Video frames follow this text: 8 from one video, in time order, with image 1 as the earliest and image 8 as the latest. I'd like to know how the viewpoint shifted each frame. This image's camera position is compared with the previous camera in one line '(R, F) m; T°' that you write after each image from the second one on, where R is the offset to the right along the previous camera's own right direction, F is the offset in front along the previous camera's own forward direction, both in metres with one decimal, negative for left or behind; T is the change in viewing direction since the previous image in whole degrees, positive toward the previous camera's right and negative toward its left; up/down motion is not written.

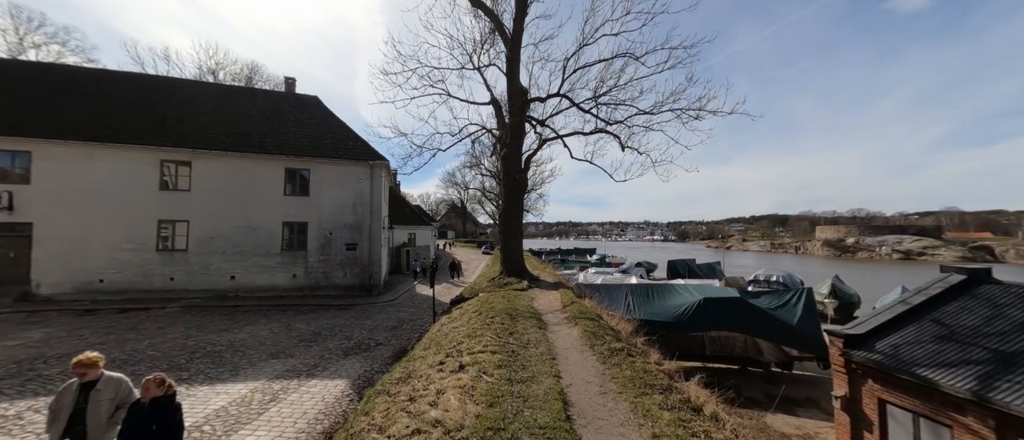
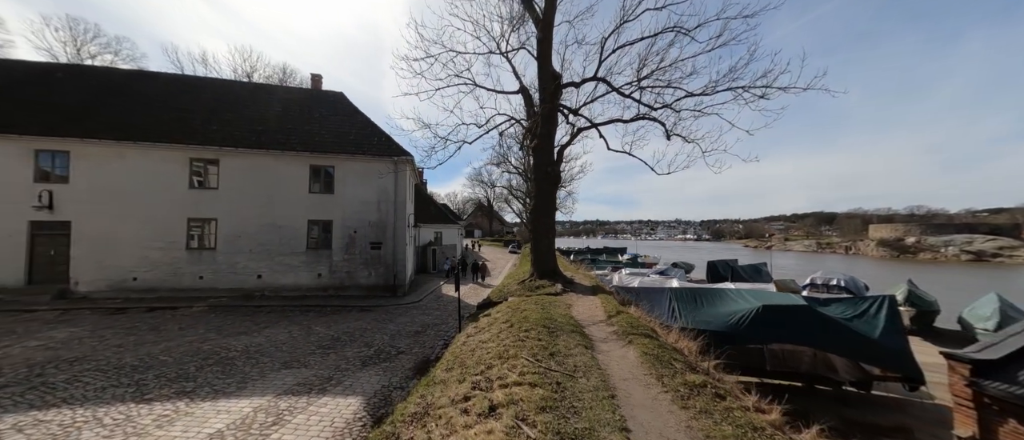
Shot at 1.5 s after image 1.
(-0.2, +1.1) m; -4°
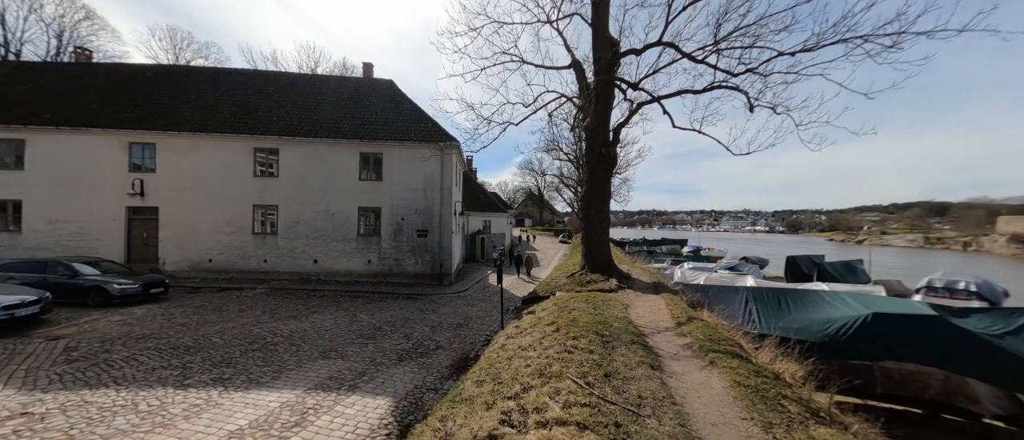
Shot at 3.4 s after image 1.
(+0.1, +1.0) m; -8°
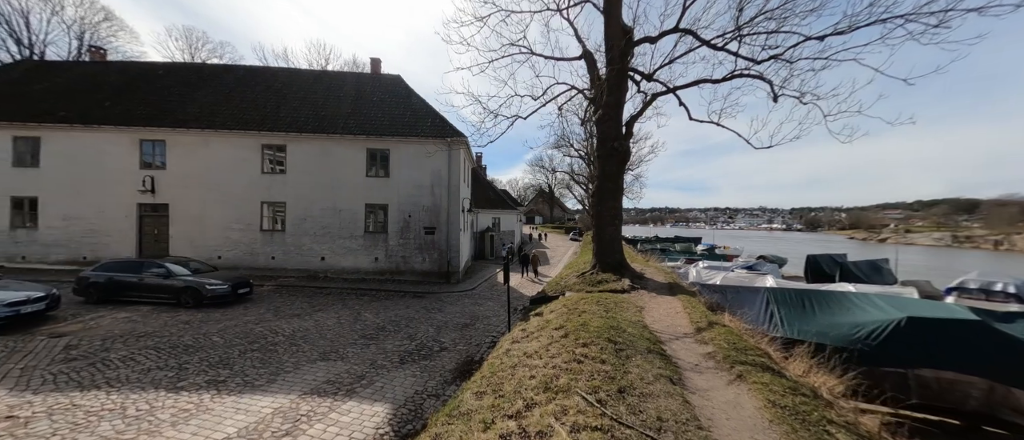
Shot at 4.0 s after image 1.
(+0.1, +0.4) m; -2°
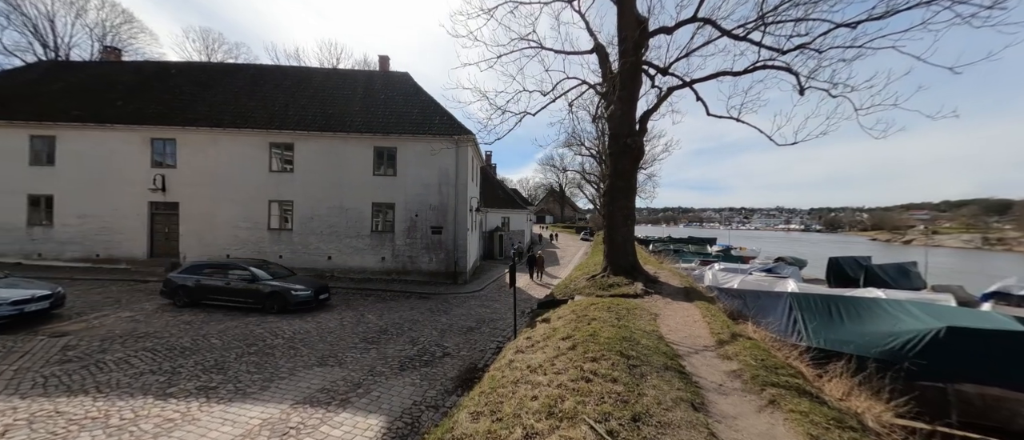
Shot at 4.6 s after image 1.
(+0.1, +0.4) m; -2°
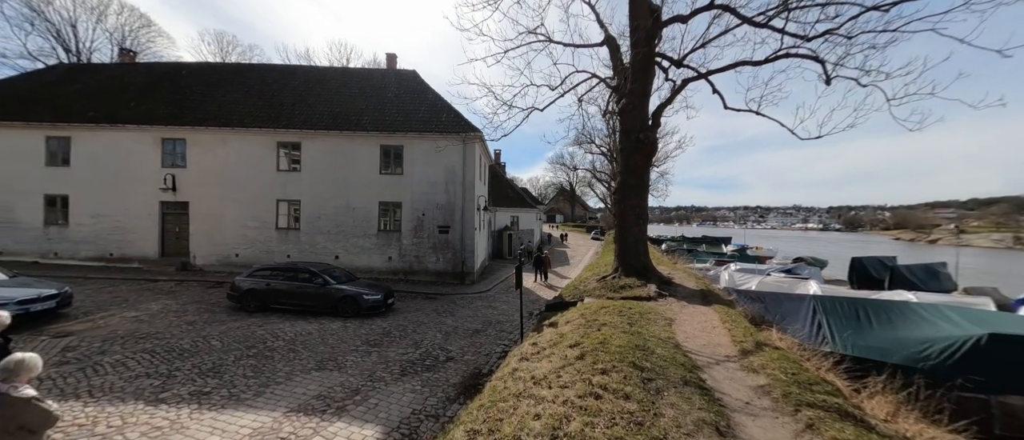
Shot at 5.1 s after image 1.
(+0.1, +0.3) m; -2°
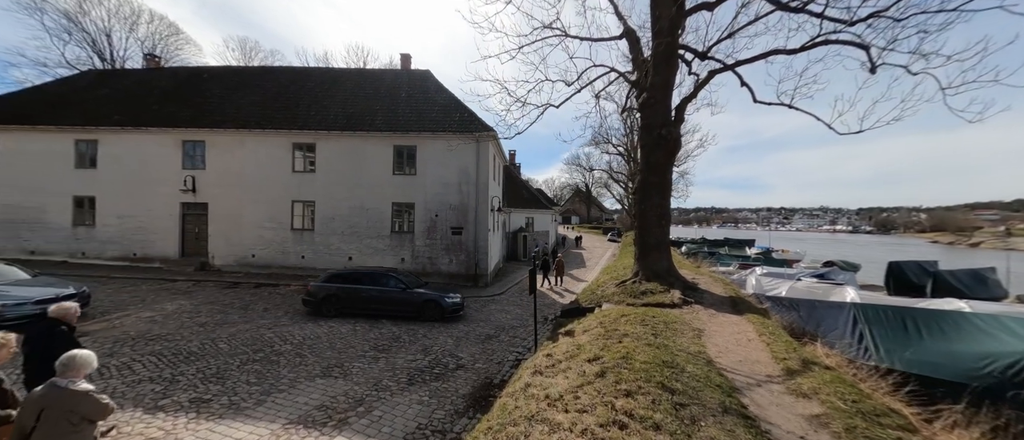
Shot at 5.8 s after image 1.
(0.0, +0.4) m; -3°
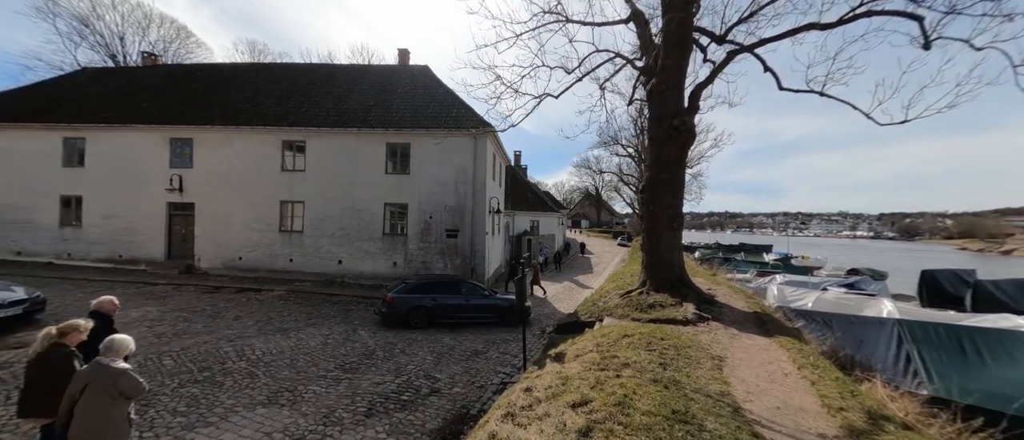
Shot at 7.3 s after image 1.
(+0.5, +1.0) m; -2°
